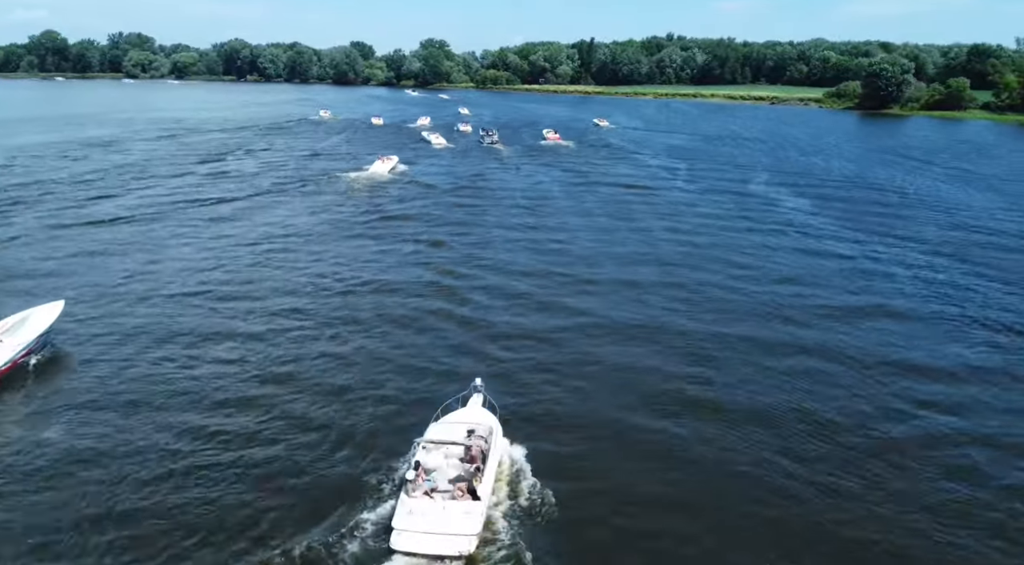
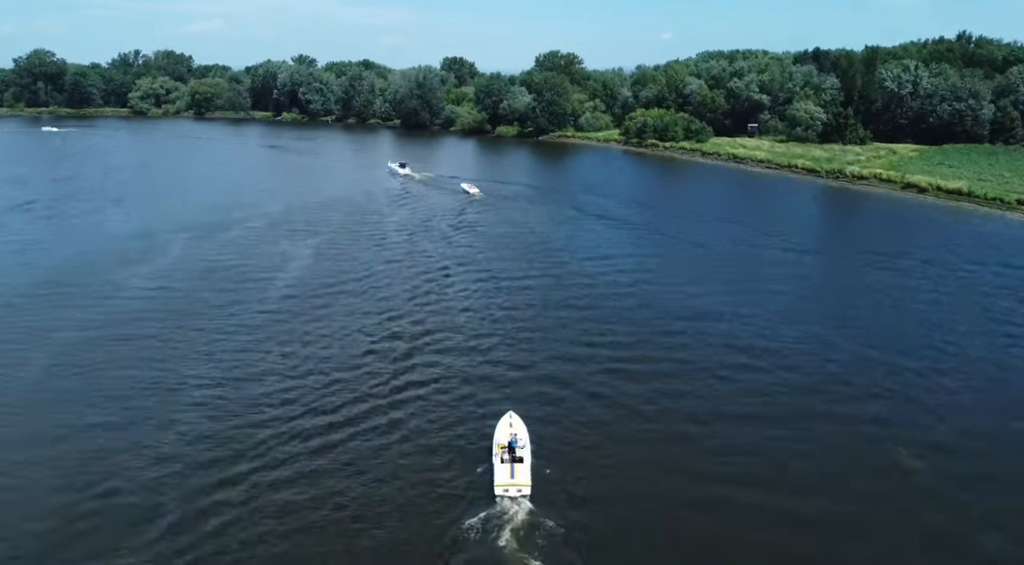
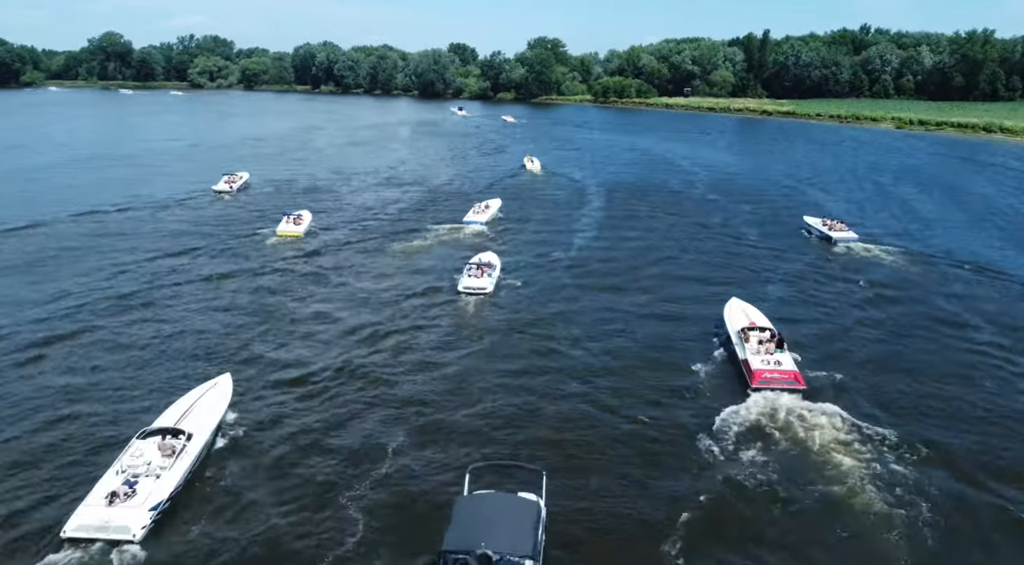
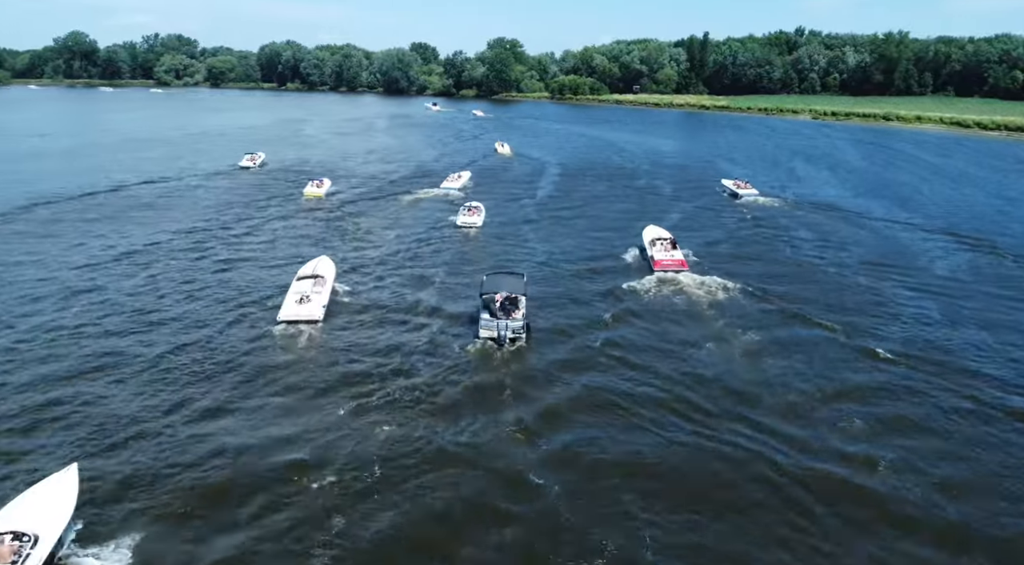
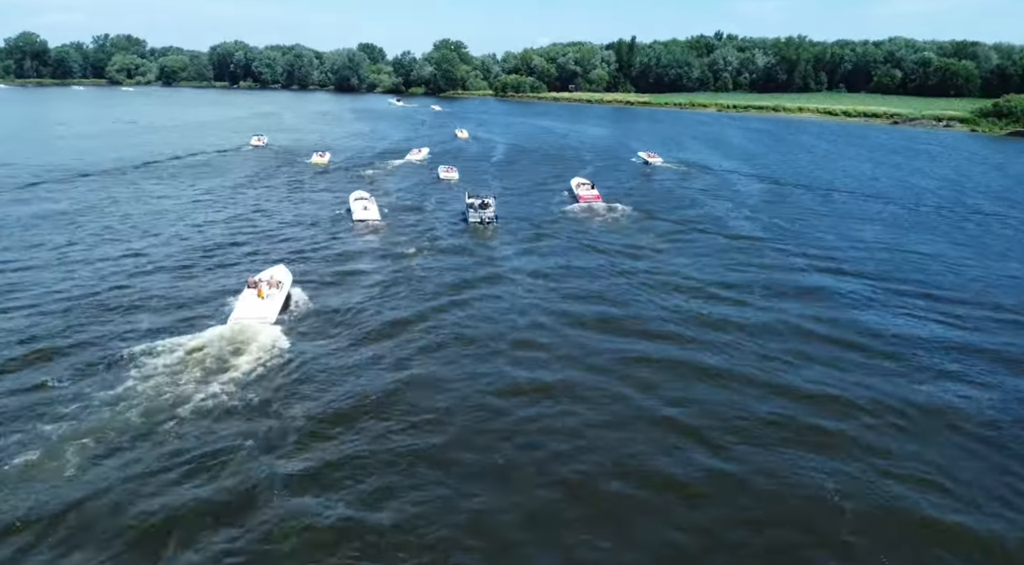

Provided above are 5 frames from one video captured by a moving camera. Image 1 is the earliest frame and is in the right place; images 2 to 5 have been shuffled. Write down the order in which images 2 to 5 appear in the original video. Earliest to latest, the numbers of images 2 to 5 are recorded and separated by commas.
5, 4, 3, 2
